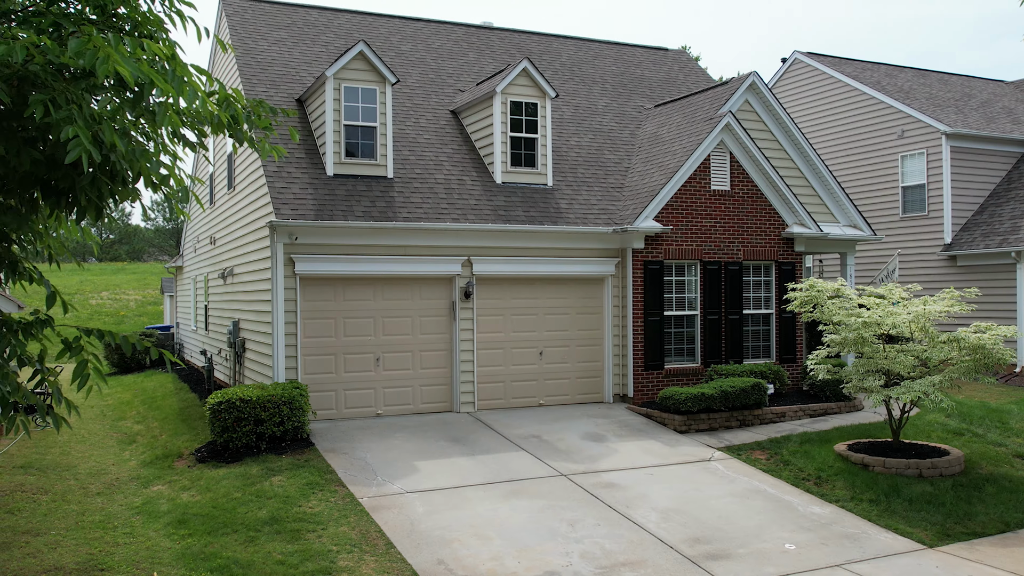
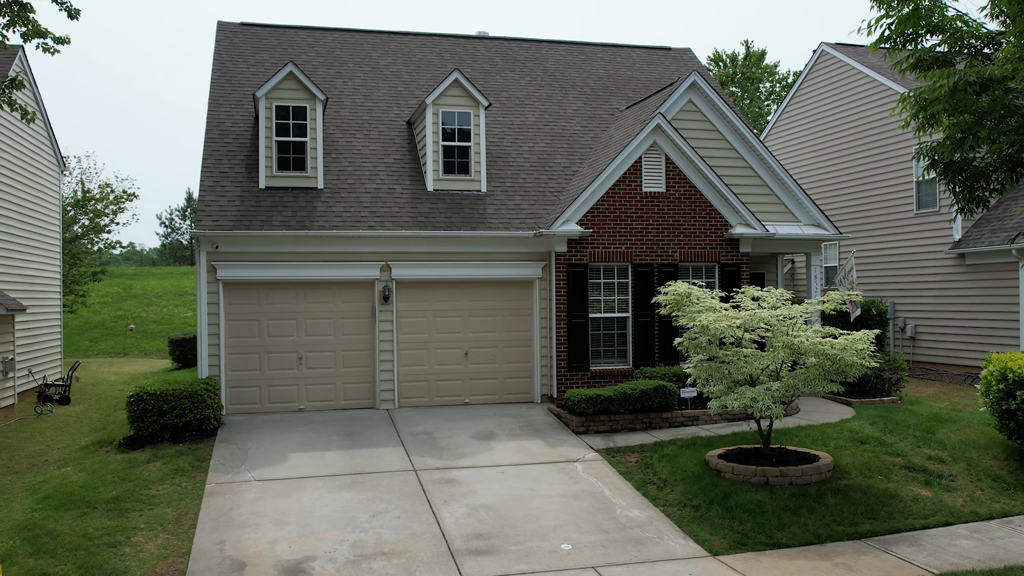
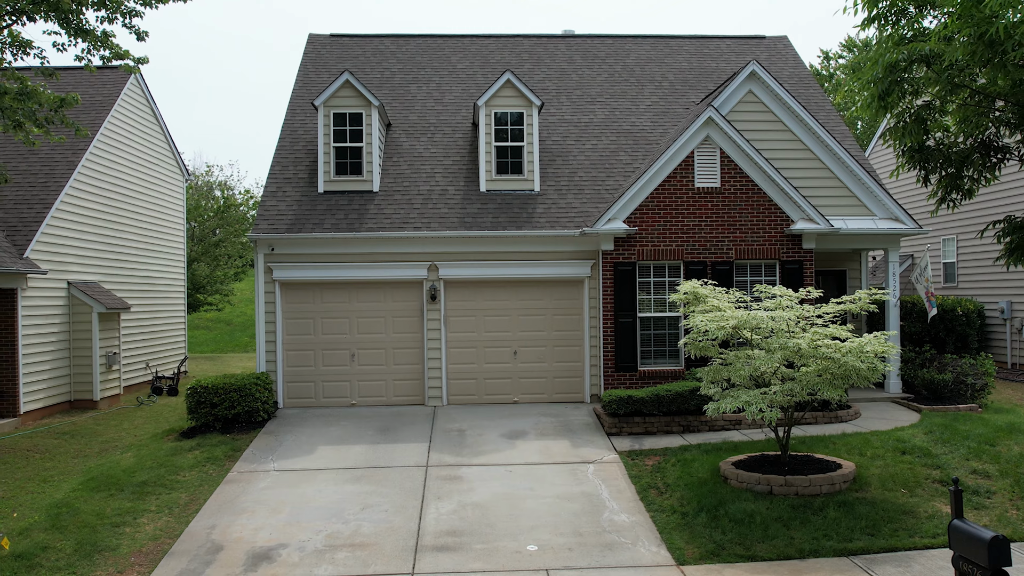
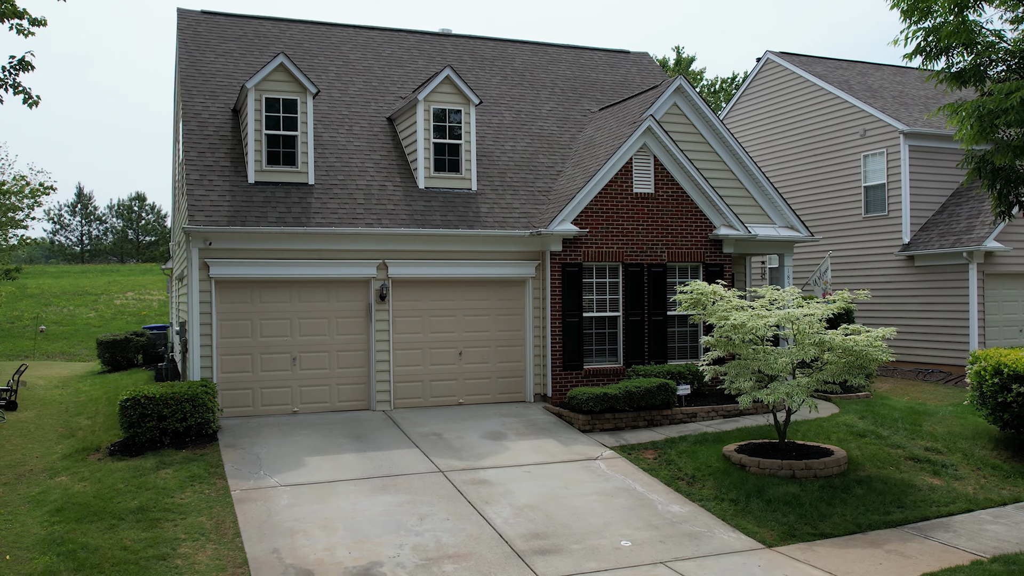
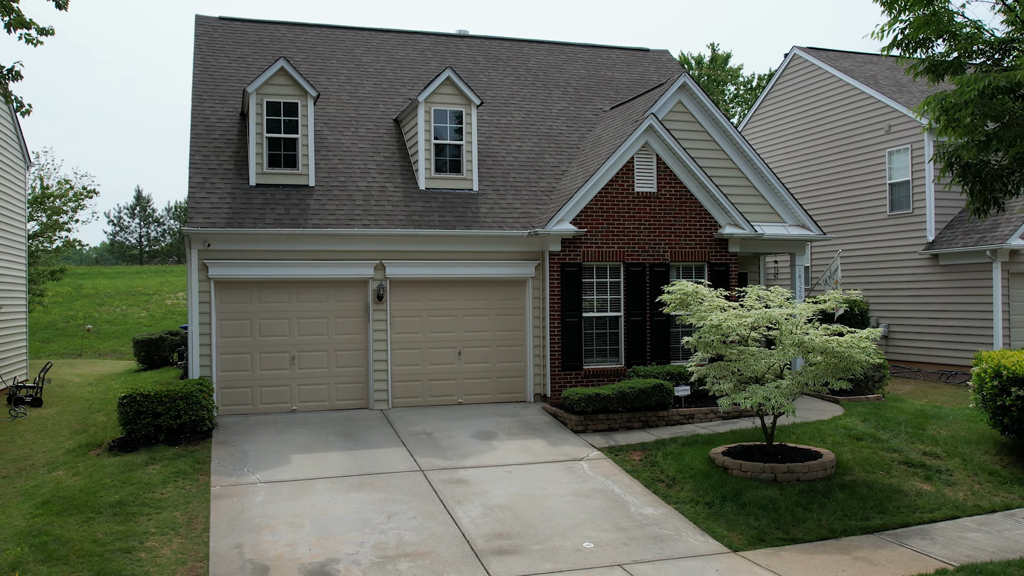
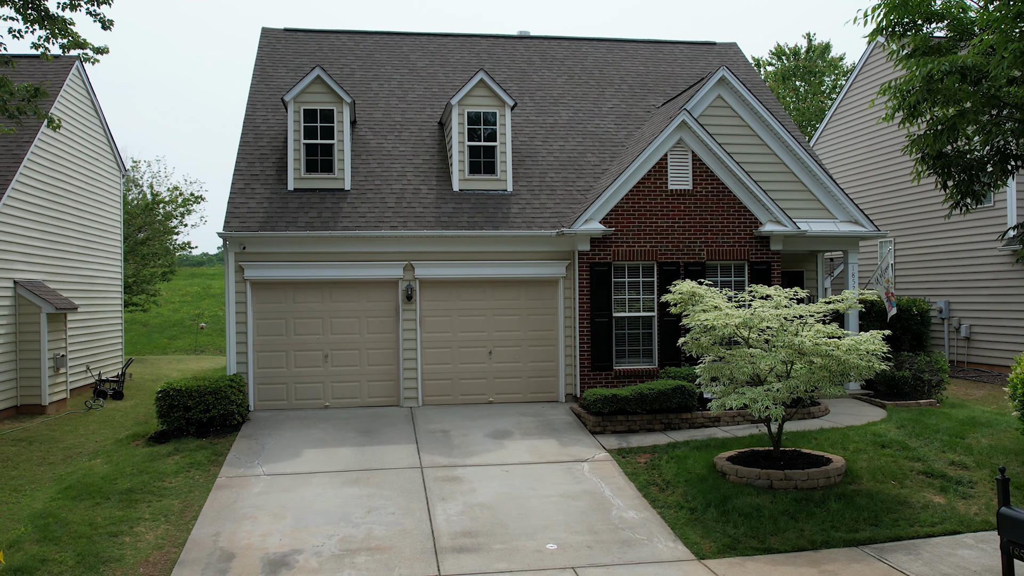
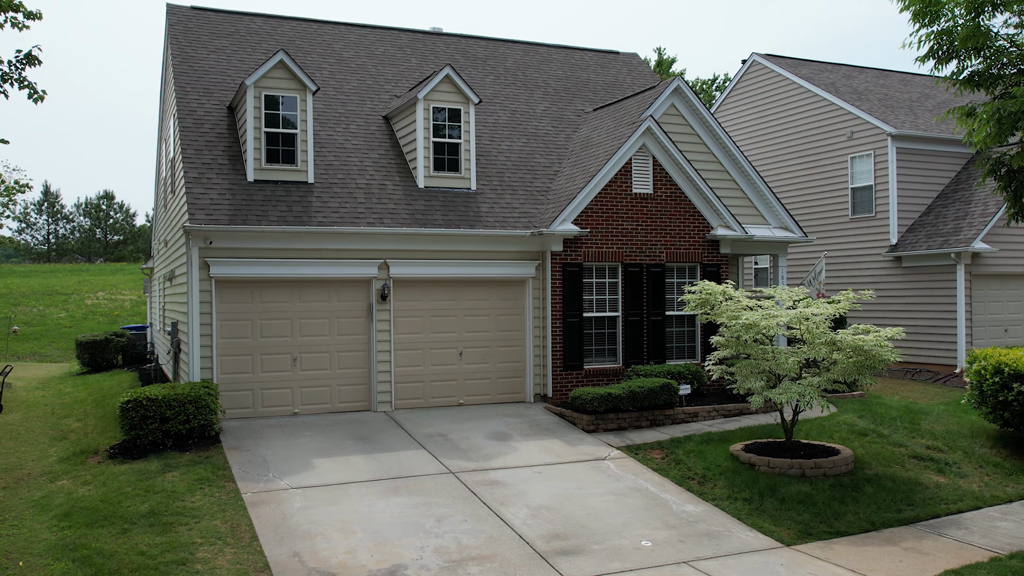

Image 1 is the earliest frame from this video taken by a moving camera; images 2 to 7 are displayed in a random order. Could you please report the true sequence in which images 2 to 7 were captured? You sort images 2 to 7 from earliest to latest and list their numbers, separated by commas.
7, 4, 5, 2, 6, 3
